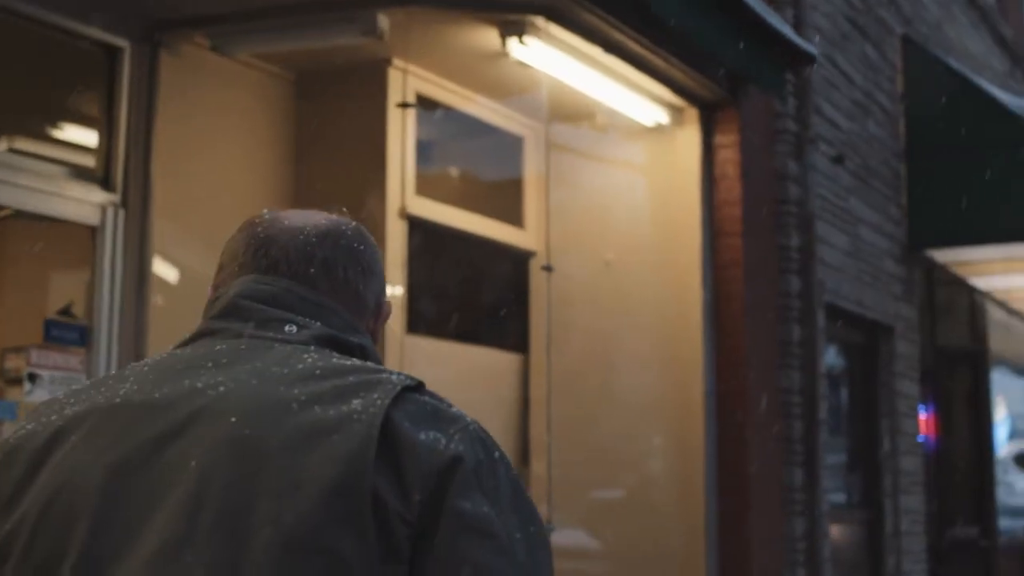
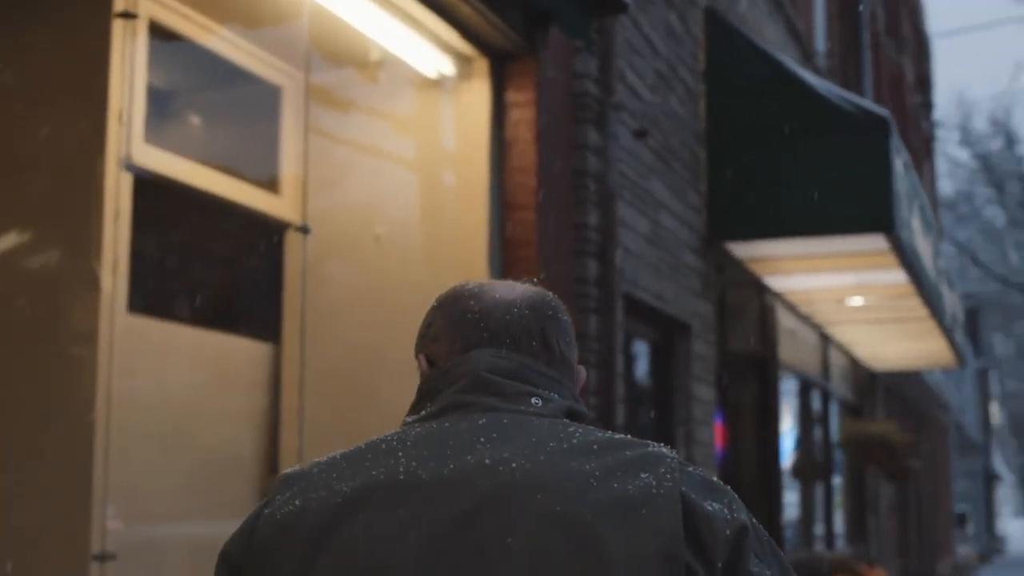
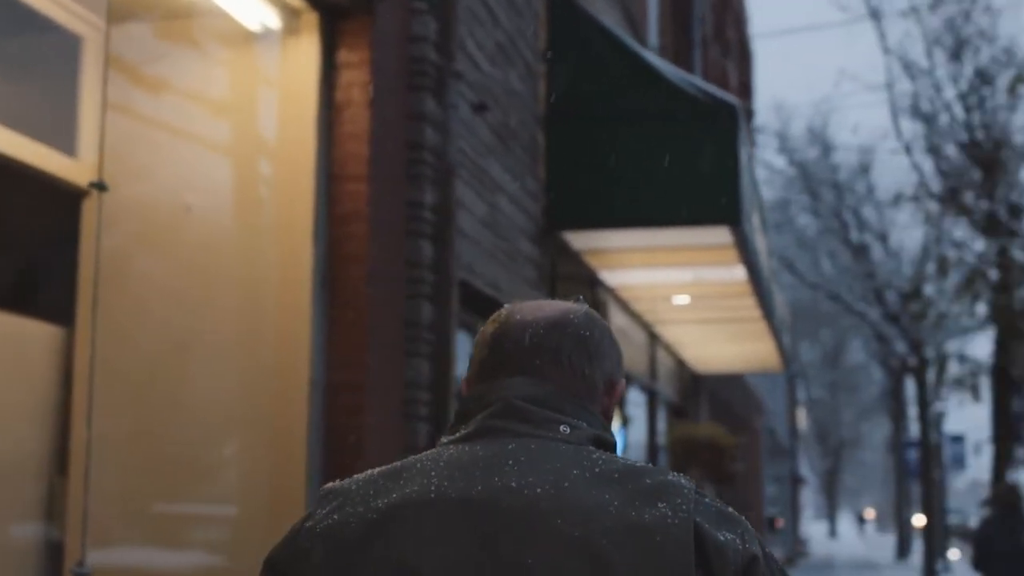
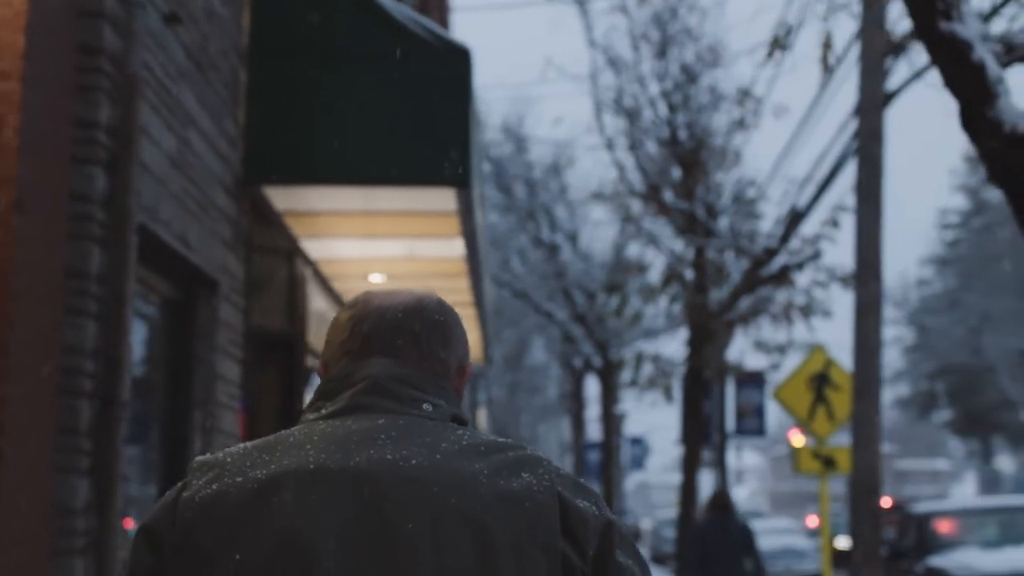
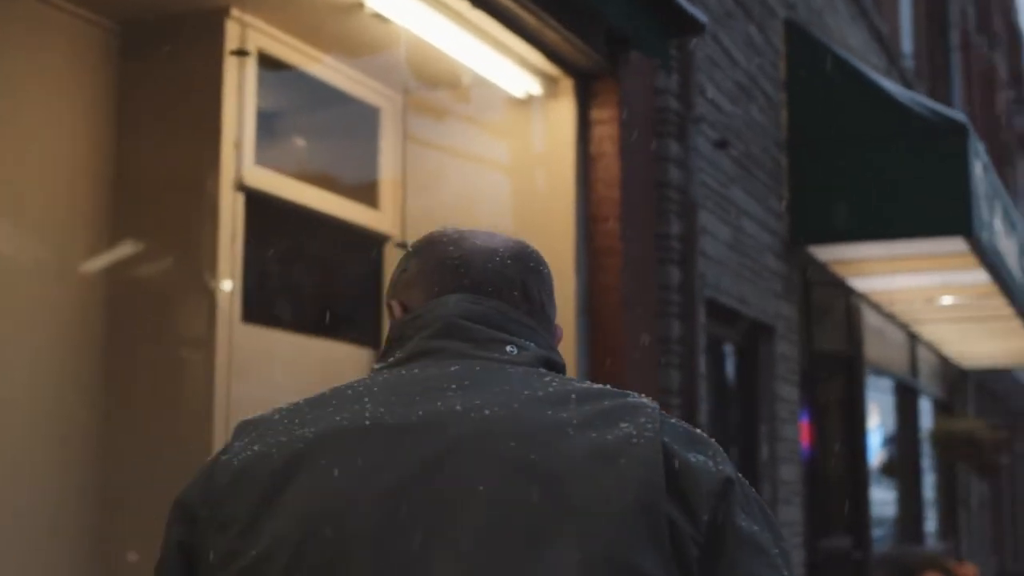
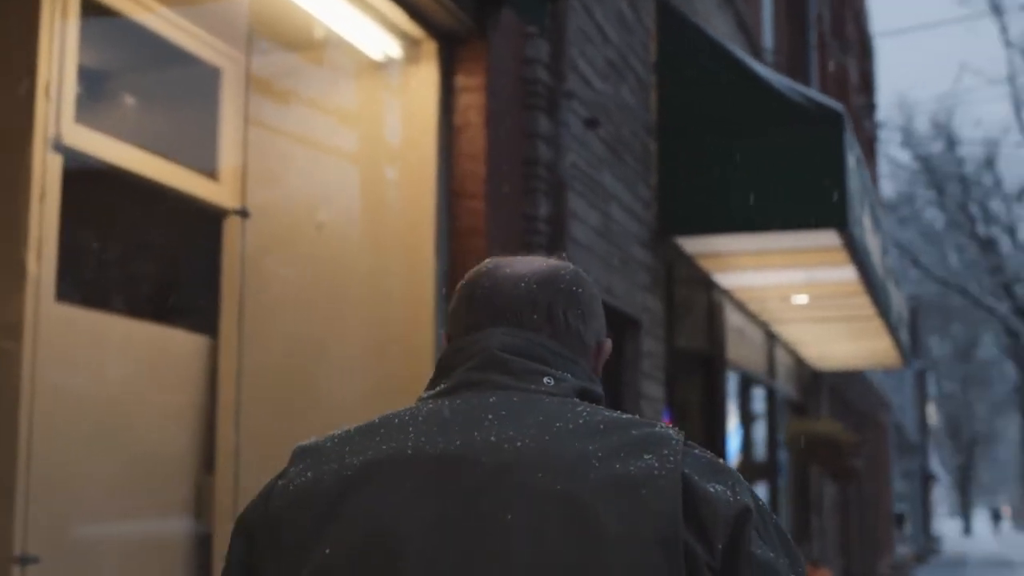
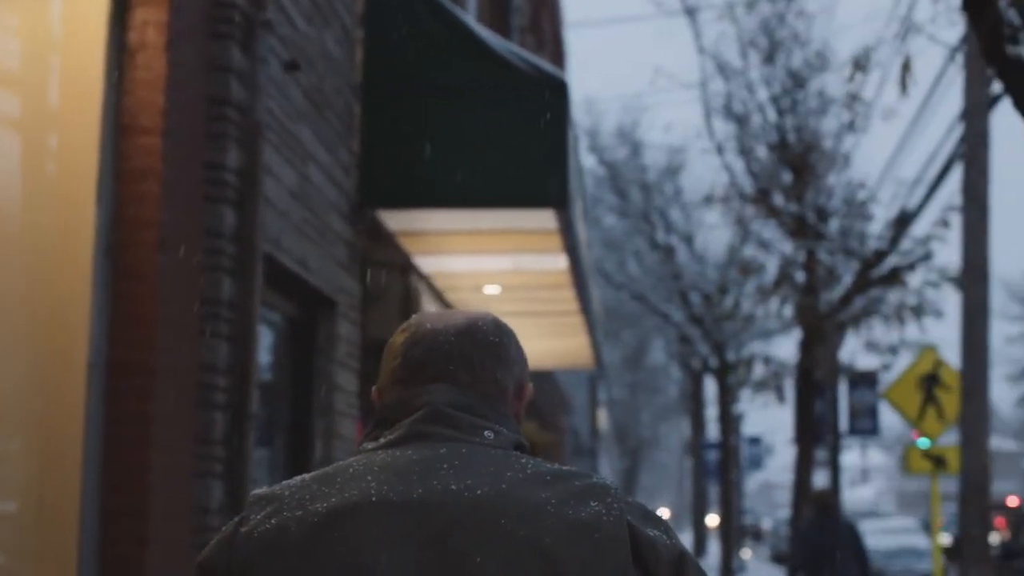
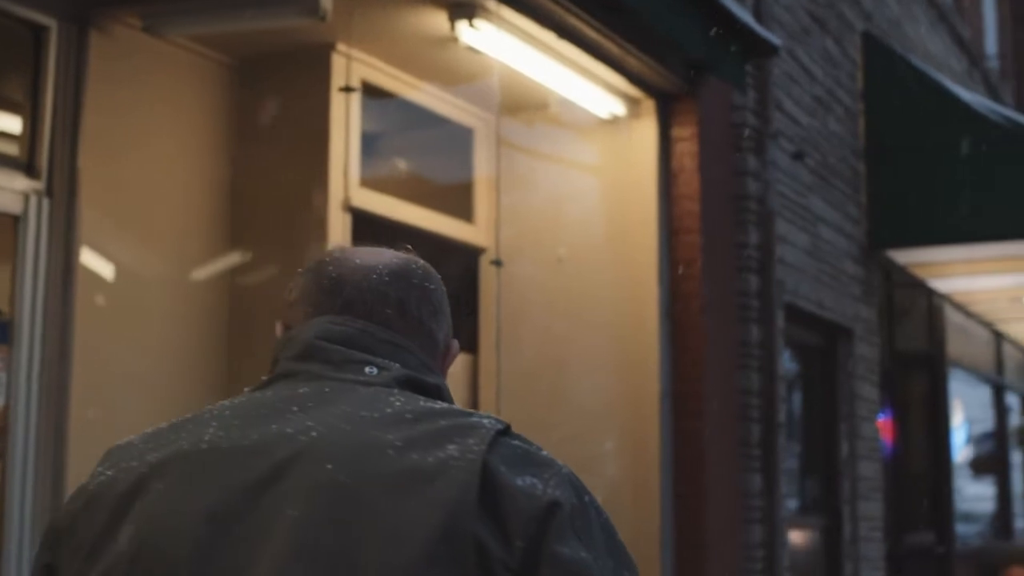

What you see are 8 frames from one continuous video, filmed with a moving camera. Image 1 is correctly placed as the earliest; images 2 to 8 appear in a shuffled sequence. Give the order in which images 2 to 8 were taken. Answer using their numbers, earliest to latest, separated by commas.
8, 5, 2, 6, 3, 7, 4
